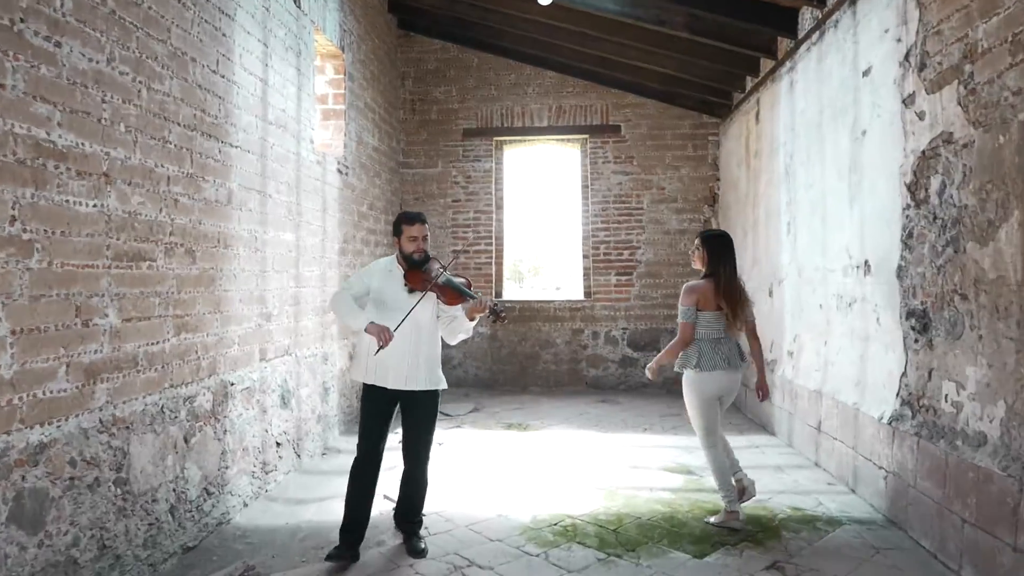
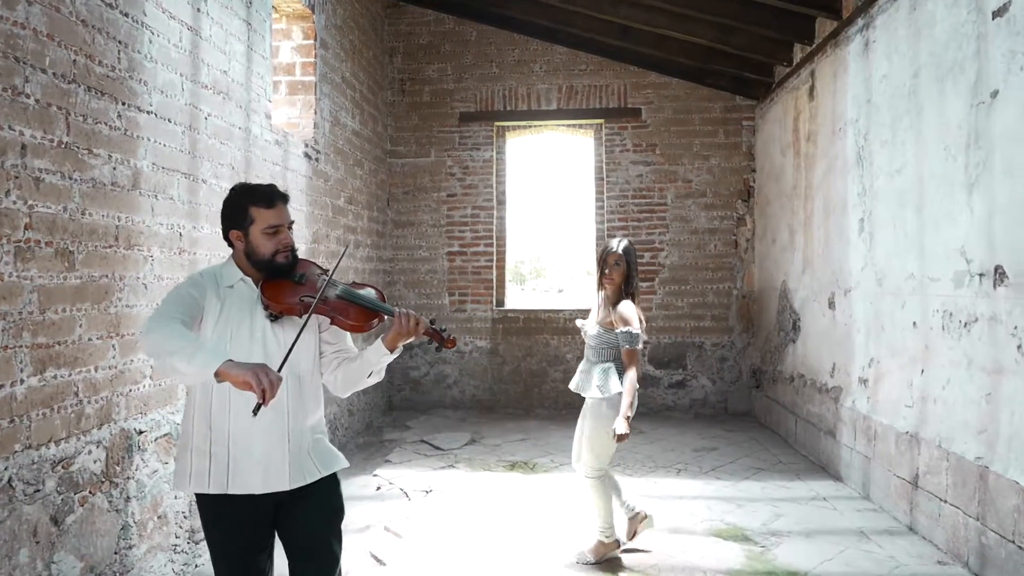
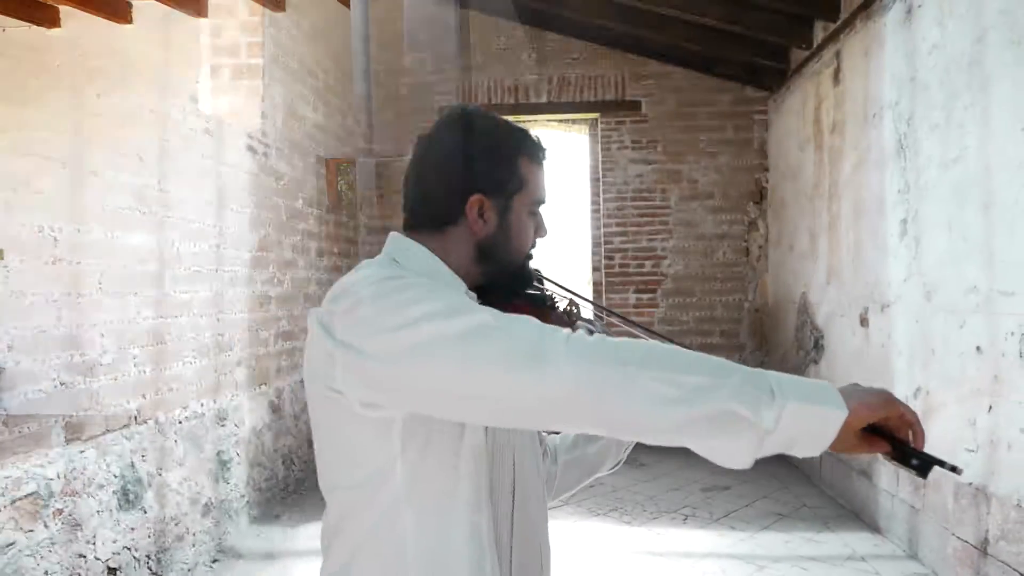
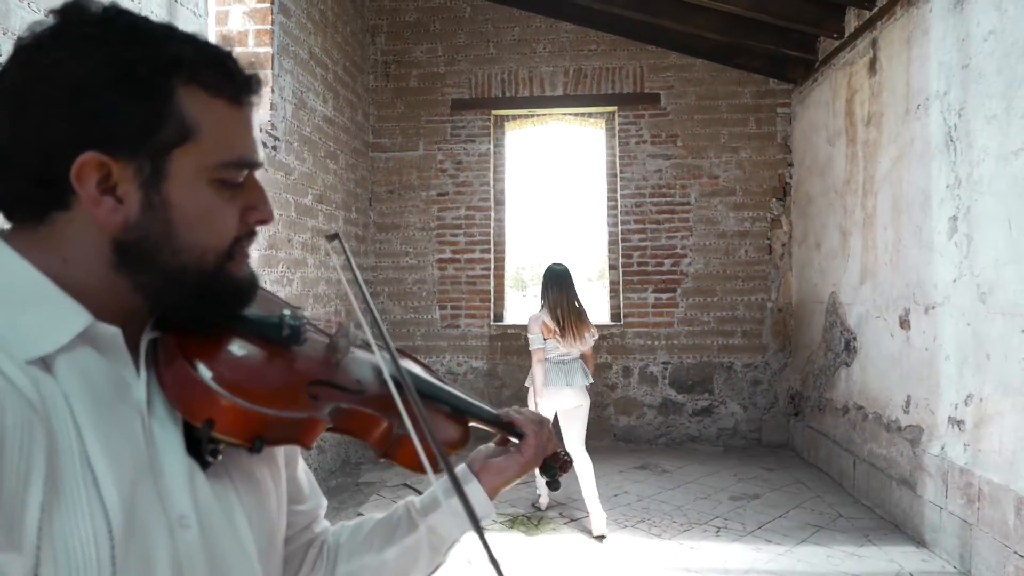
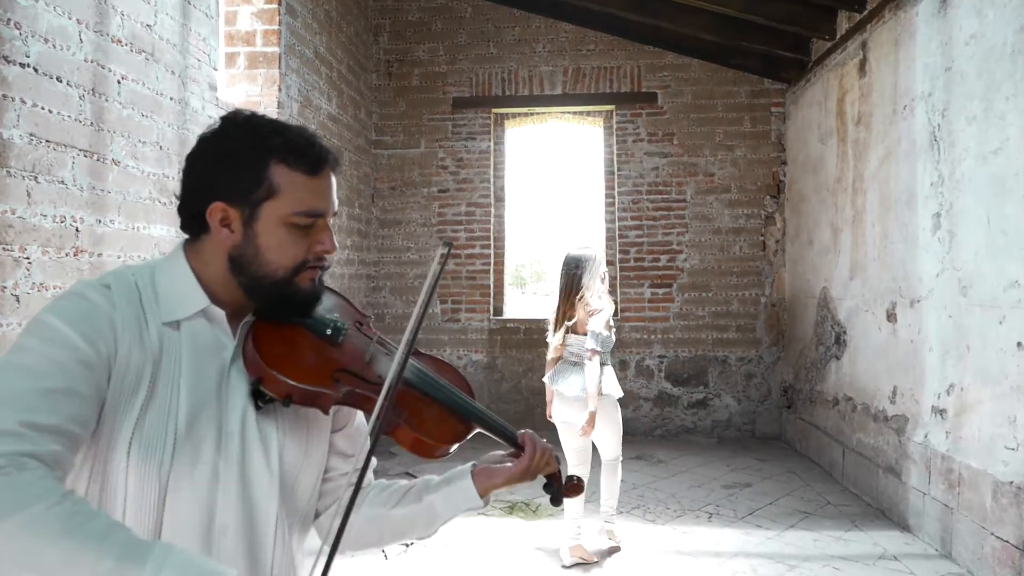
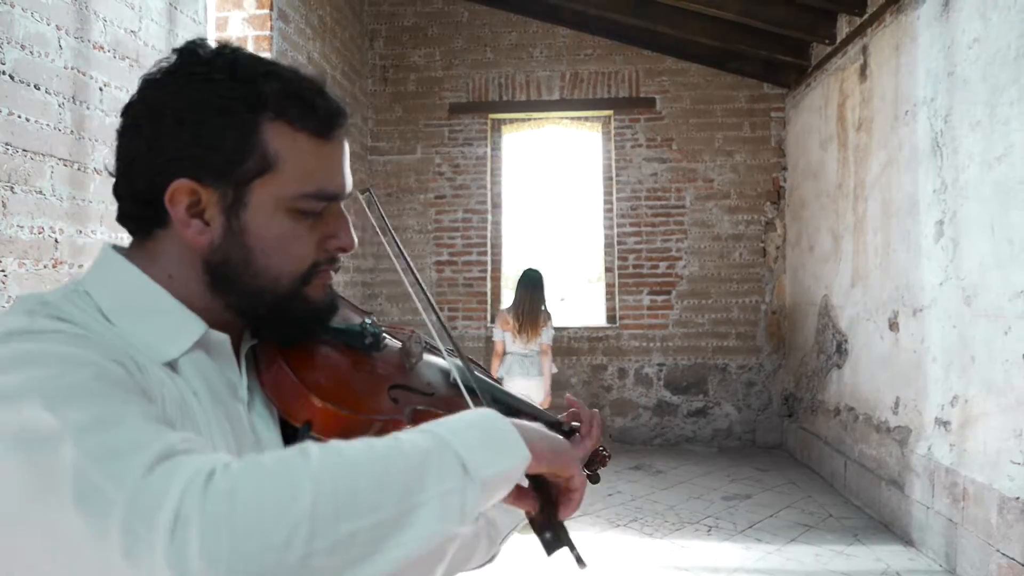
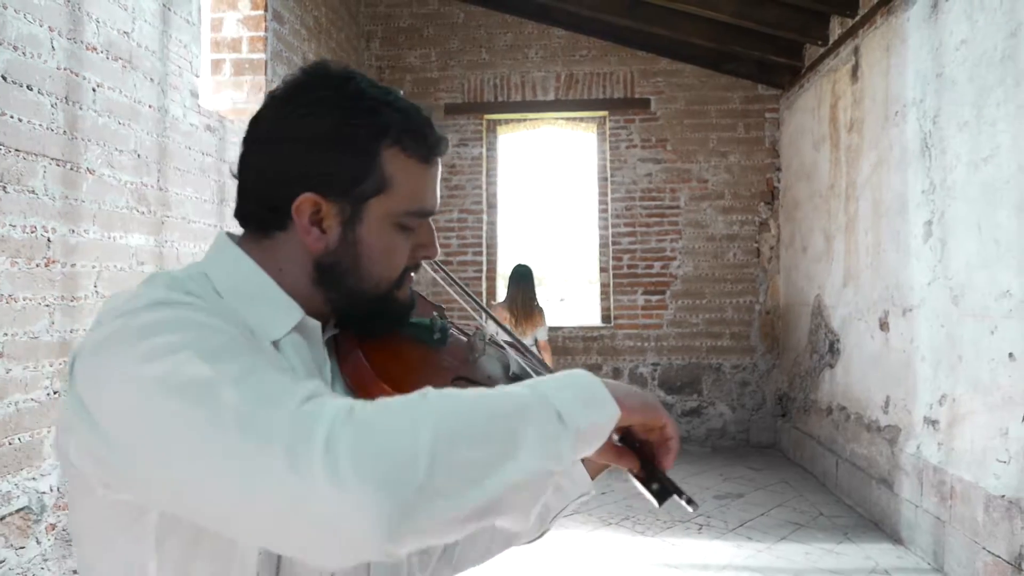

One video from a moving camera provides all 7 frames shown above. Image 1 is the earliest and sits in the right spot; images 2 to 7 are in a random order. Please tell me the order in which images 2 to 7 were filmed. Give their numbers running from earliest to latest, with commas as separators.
2, 5, 4, 6, 7, 3
